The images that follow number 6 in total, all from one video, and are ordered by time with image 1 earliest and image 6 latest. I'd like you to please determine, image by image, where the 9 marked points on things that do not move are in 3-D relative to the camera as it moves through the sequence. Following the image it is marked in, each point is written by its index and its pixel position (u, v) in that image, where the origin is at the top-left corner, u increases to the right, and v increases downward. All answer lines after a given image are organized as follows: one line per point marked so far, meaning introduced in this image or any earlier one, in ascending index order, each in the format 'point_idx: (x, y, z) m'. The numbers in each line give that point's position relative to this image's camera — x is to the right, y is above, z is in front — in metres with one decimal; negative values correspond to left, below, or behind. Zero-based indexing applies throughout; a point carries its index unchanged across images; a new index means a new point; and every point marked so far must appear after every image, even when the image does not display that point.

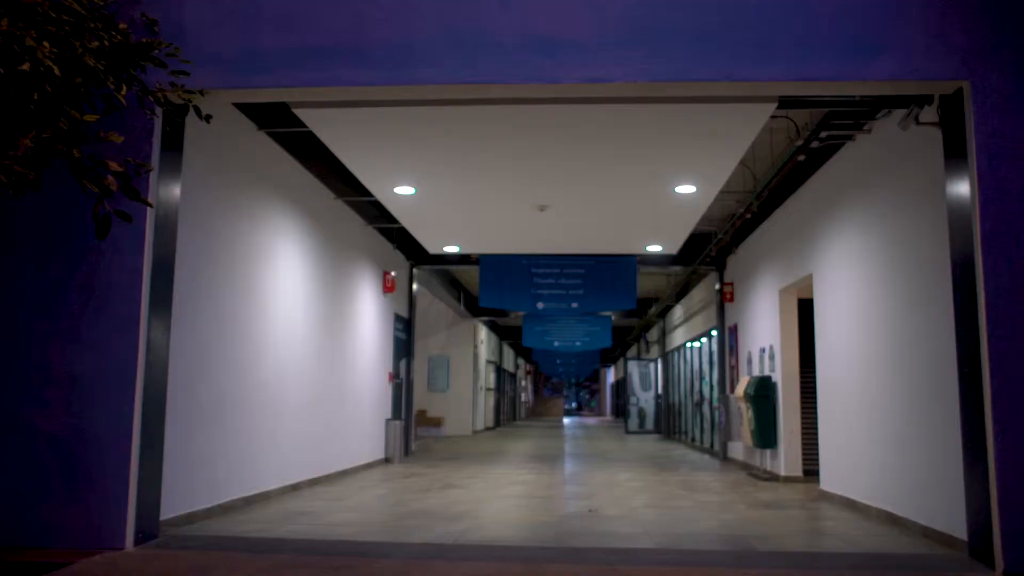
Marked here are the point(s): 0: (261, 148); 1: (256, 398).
0: (-2.1, +1.2, +6.9) m
1: (-2.2, -0.9, +6.9) m
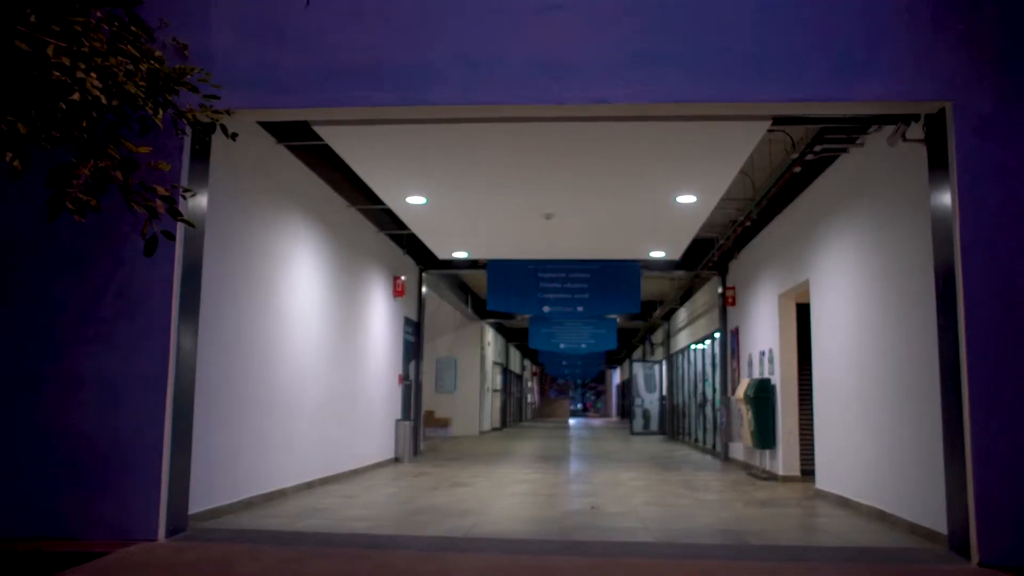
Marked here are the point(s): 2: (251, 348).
0: (-2.0, +1.1, +7.2) m
1: (-2.1, -1.0, +7.2) m
2: (-2.1, -0.5, +6.7) m
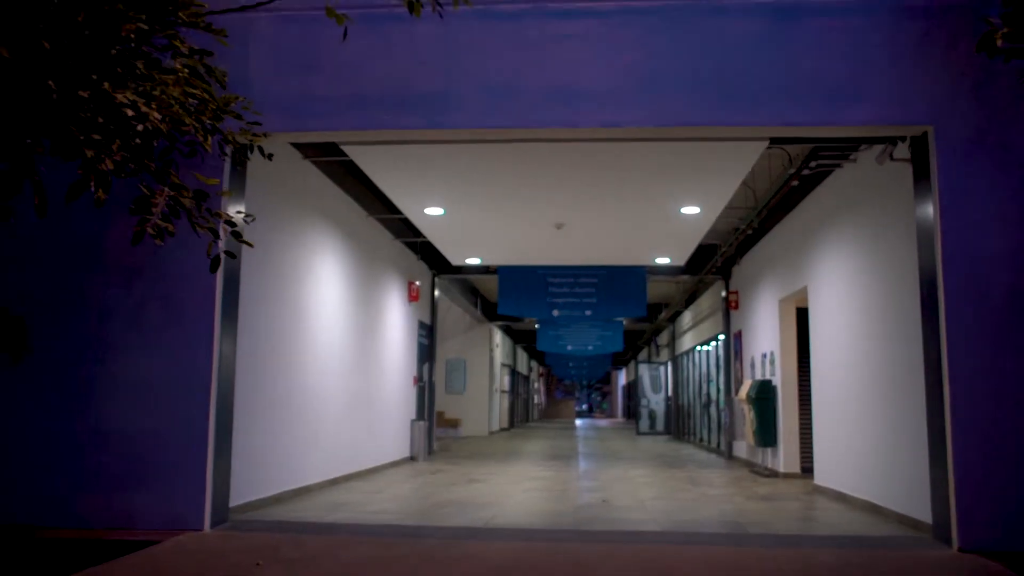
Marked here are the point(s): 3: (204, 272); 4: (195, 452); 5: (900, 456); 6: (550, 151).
0: (-1.9, +1.0, +7.6) m
1: (-2.0, -1.0, +7.6) m
2: (-2.0, -0.6, +7.1) m
3: (-2.1, +0.1, +5.7) m
4: (-2.1, -1.1, +5.5) m
5: (+2.9, -1.3, +6.1) m
6: (+0.3, +1.1, +6.4) m
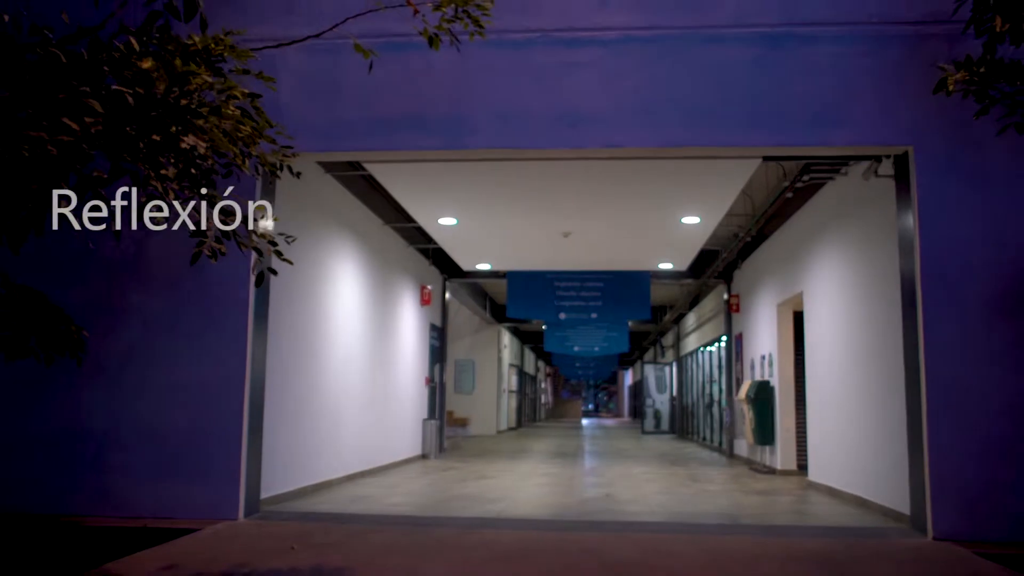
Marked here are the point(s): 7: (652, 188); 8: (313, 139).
0: (-1.8, +1.0, +8.1) m
1: (-1.9, -1.1, +8.1) m
2: (-1.9, -0.6, +7.6) m
3: (-2.0, 0.0, +6.1) m
4: (-2.1, -1.2, +6.0) m
5: (+3.0, -1.3, +6.6) m
6: (+0.4, +1.0, +6.9) m
7: (+1.3, +0.9, +7.5) m
8: (-1.5, +1.1, +6.0) m
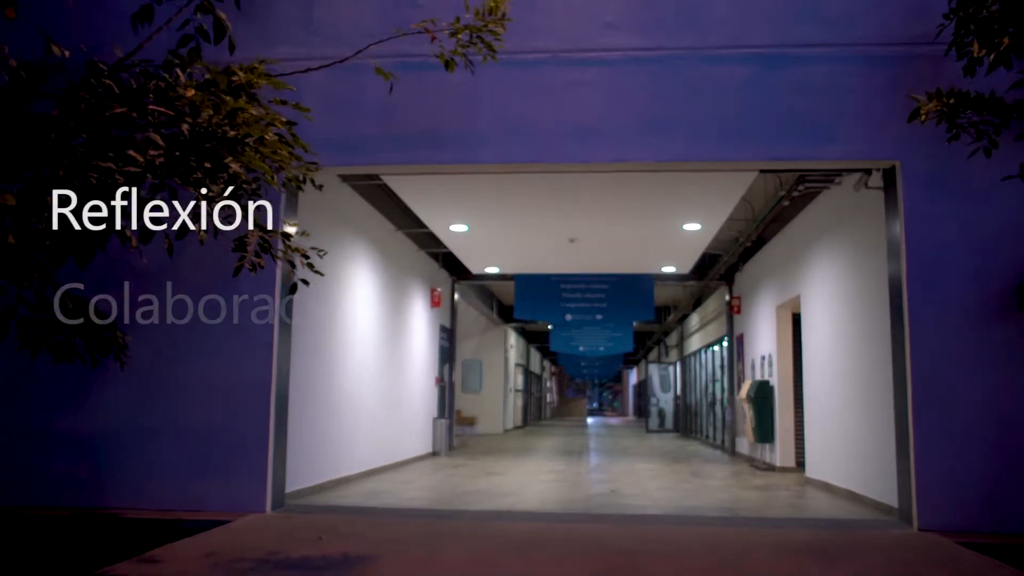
0: (-1.7, +0.9, +8.5) m
1: (-1.8, -1.2, +8.5) m
2: (-1.8, -0.7, +8.0) m
3: (-2.0, 0.0, +6.5) m
4: (-2.0, -1.2, +6.4) m
5: (+3.1, -1.4, +6.9) m
6: (+0.5, +1.0, +7.2) m
7: (+1.4, +0.9, +7.8) m
8: (-1.4, +1.0, +6.4) m
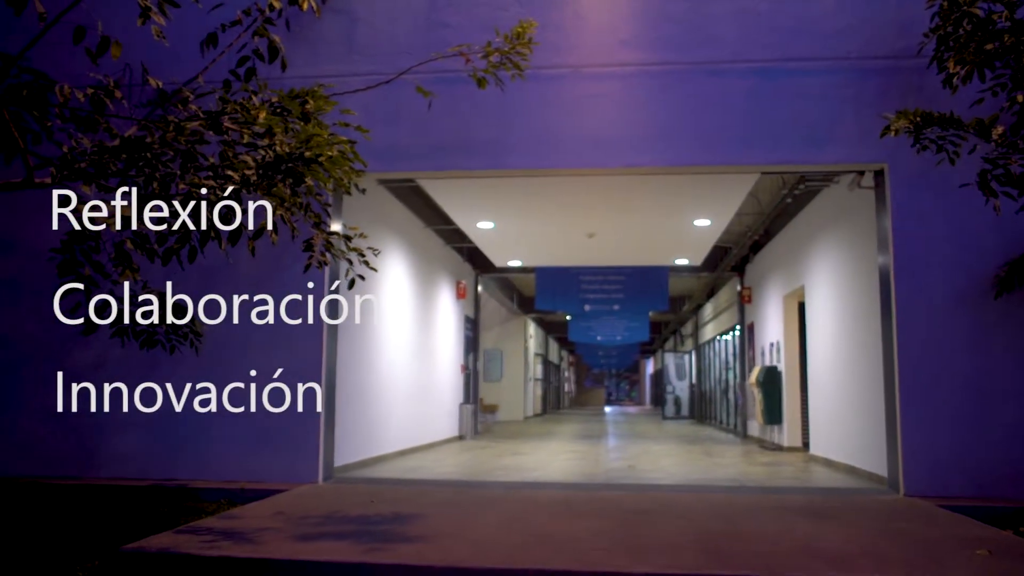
0: (-1.5, +1.0, +9.2) m
1: (-1.5, -1.1, +9.2) m
2: (-1.6, -0.6, +8.7) m
3: (-1.7, 0.0, +7.2) m
4: (-1.7, -1.2, +7.1) m
5: (+3.3, -1.3, +7.6) m
6: (+0.7, +1.0, +7.9) m
7: (+1.6, +1.0, +8.5) m
8: (-1.2, +1.1, +7.1) m
